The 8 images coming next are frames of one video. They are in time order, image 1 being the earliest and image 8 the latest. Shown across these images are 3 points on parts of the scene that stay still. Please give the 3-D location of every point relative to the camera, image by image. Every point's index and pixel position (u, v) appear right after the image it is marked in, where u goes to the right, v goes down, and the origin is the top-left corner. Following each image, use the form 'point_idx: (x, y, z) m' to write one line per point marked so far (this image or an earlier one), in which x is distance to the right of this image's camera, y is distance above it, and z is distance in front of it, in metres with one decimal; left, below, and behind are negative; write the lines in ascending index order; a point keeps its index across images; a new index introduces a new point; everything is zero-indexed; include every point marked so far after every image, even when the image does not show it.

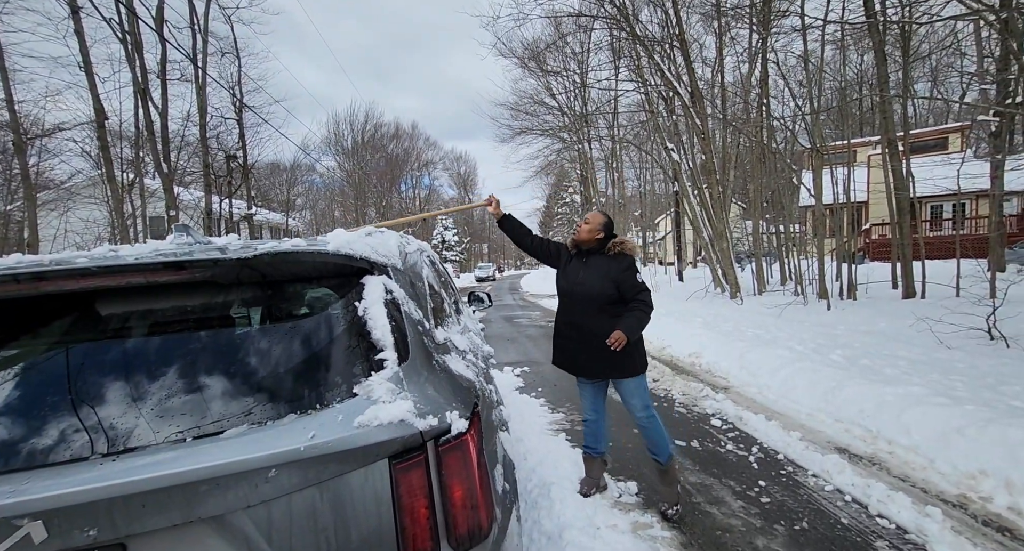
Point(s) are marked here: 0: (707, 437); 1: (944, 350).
0: (+1.7, -1.4, +4.0) m
1: (+5.3, -0.9, +5.7) m
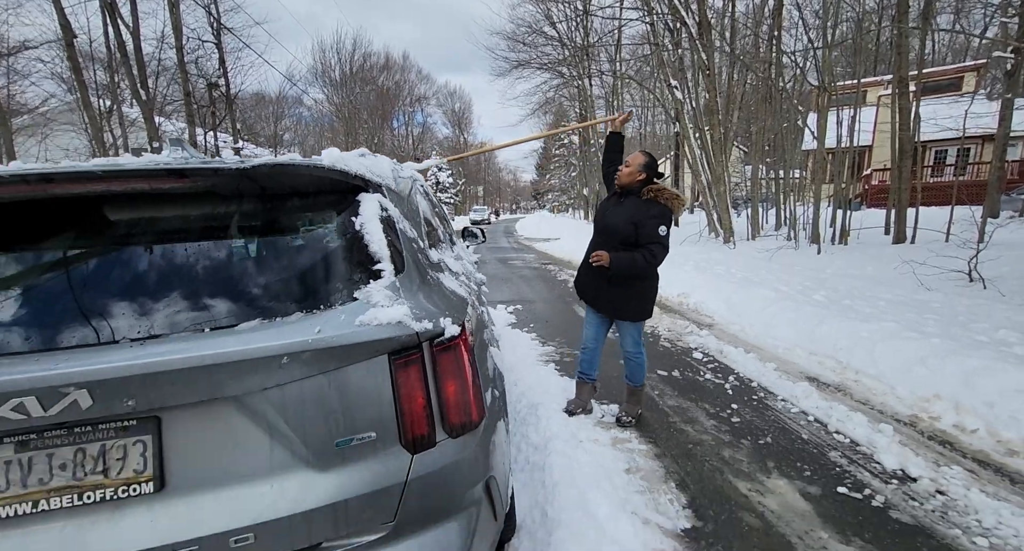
0: (+1.6, -0.8, +4.2) m
1: (+5.2, -0.2, +5.9) m
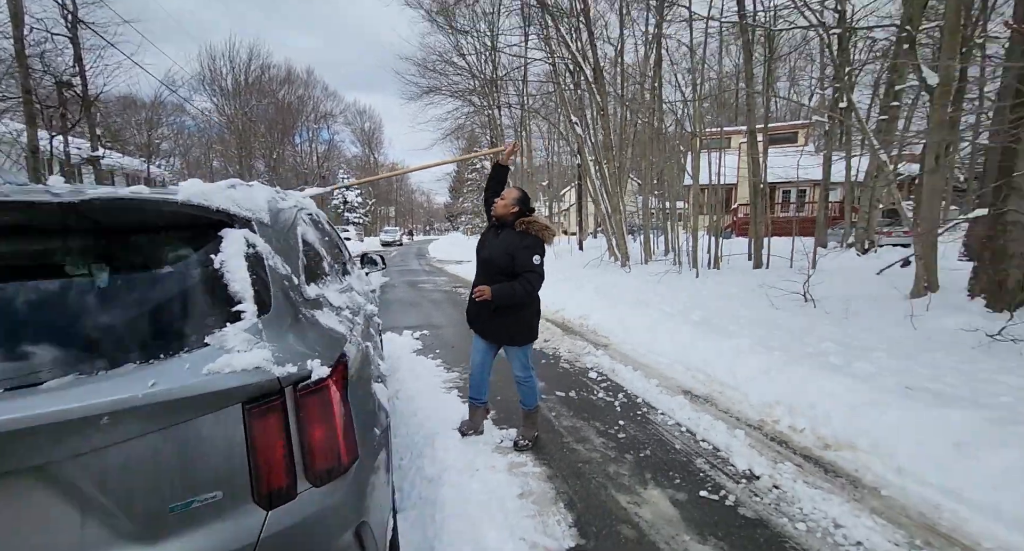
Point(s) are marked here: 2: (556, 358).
0: (+0.7, -1.1, +4.4) m
1: (+3.9, -0.5, +6.8) m
2: (+0.5, -1.0, +5.5) m
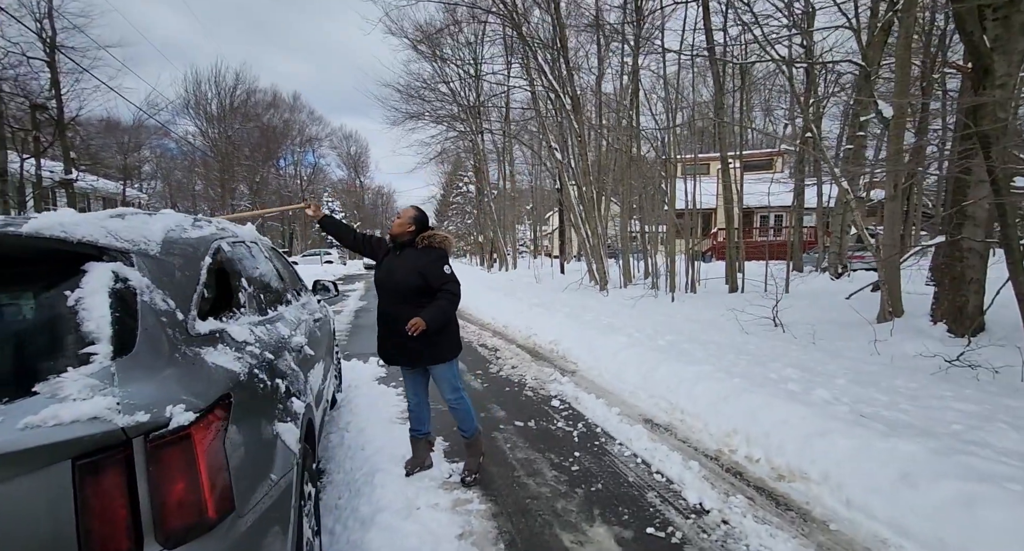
0: (+0.3, -1.3, +4.3) m
1: (+3.5, -0.9, +6.8) m
2: (+0.1, -1.3, +5.4) m
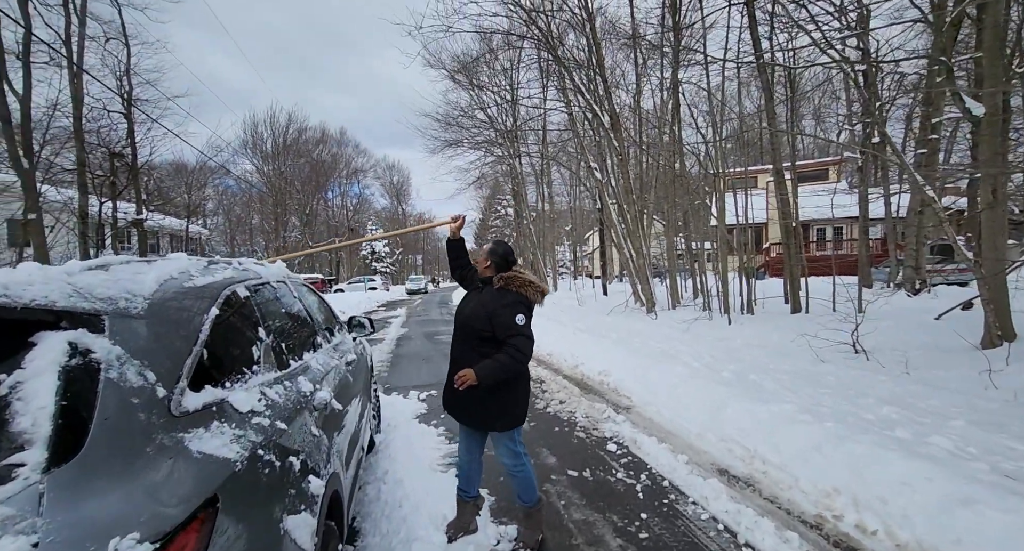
0: (+0.7, -1.6, +3.9) m
1: (+4.1, -1.2, +6.1) m
2: (+0.6, -1.6, +4.9) m
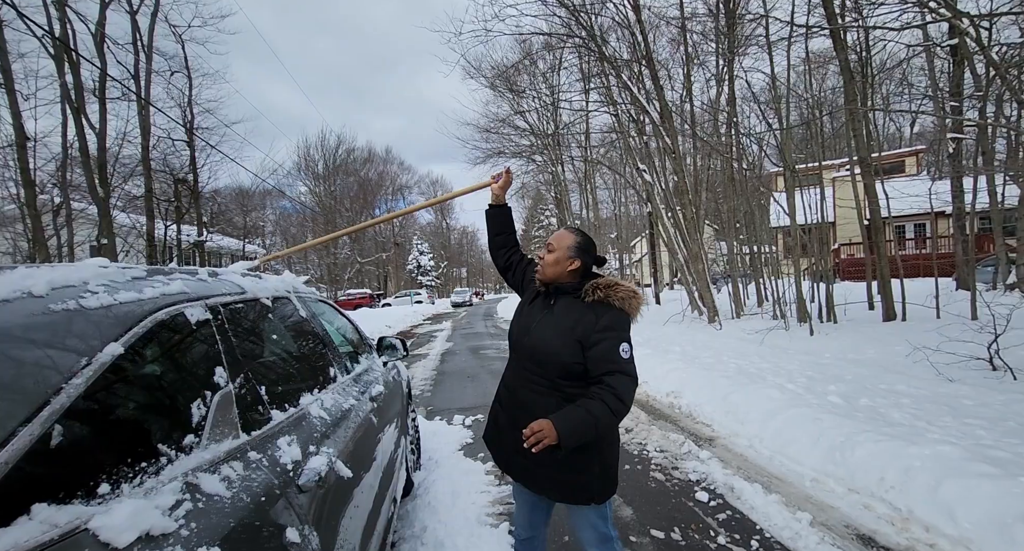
0: (+1.2, -1.6, +3.0) m
1: (+4.7, -1.2, +4.9) m
2: (+1.2, -1.7, +4.1) m
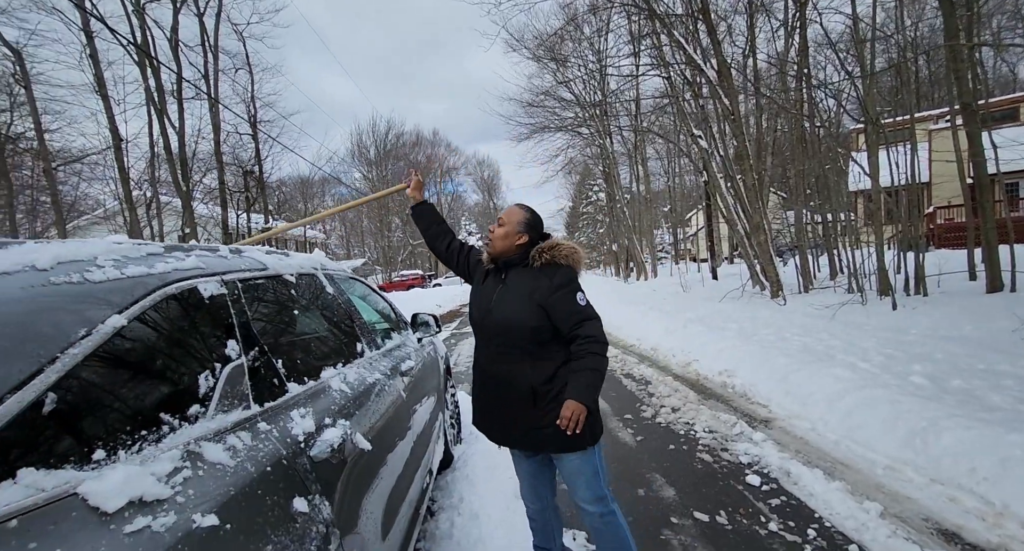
0: (+1.4, -1.4, +2.9) m
1: (+5.1, -0.8, +4.3) m
2: (+1.5, -1.4, +3.9) m
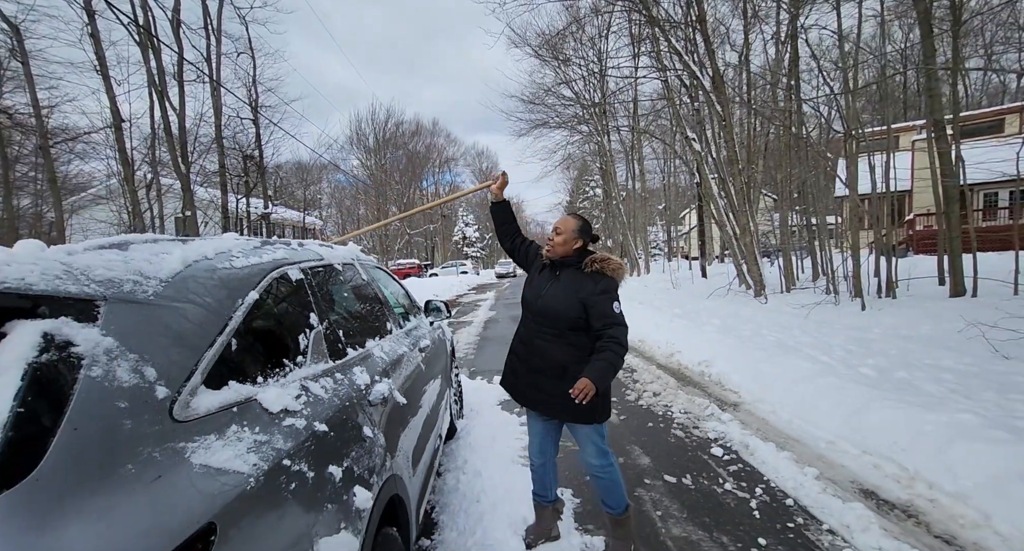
0: (+1.4, -1.4, +3.4) m
1: (+5.1, -0.9, +4.9) m
2: (+1.5, -1.4, +4.4) m
